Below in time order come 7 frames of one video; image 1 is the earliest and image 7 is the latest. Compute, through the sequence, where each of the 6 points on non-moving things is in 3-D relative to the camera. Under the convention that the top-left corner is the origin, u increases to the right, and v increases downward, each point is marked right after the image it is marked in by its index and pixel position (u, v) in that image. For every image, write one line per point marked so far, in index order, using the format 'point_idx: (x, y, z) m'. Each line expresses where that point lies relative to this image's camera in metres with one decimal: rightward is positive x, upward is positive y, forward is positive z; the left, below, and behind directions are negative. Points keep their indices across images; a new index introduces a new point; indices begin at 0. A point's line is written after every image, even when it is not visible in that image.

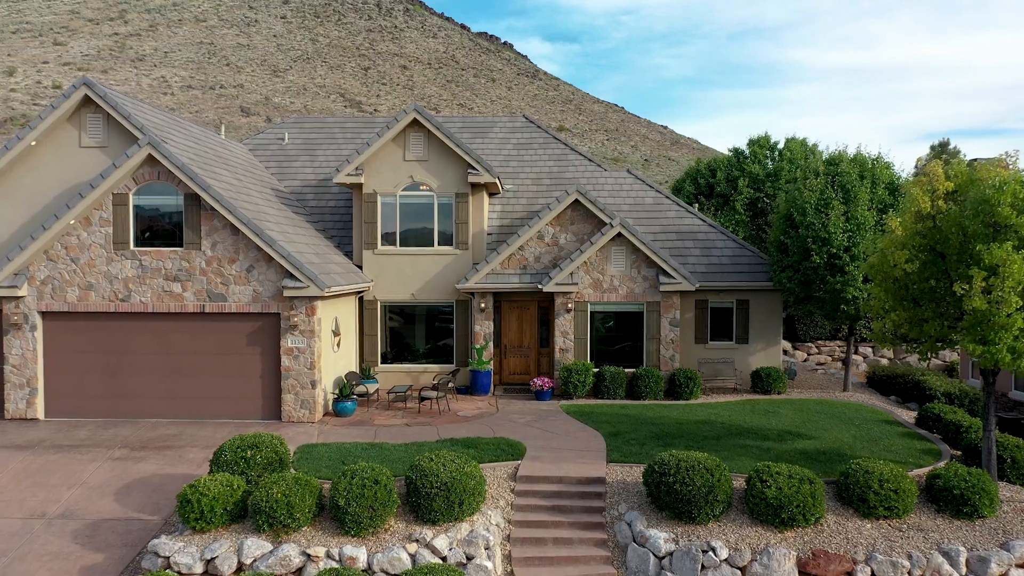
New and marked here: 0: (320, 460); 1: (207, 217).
0: (-3.4, -3.0, +12.9) m
1: (-6.4, +1.5, +15.6) m
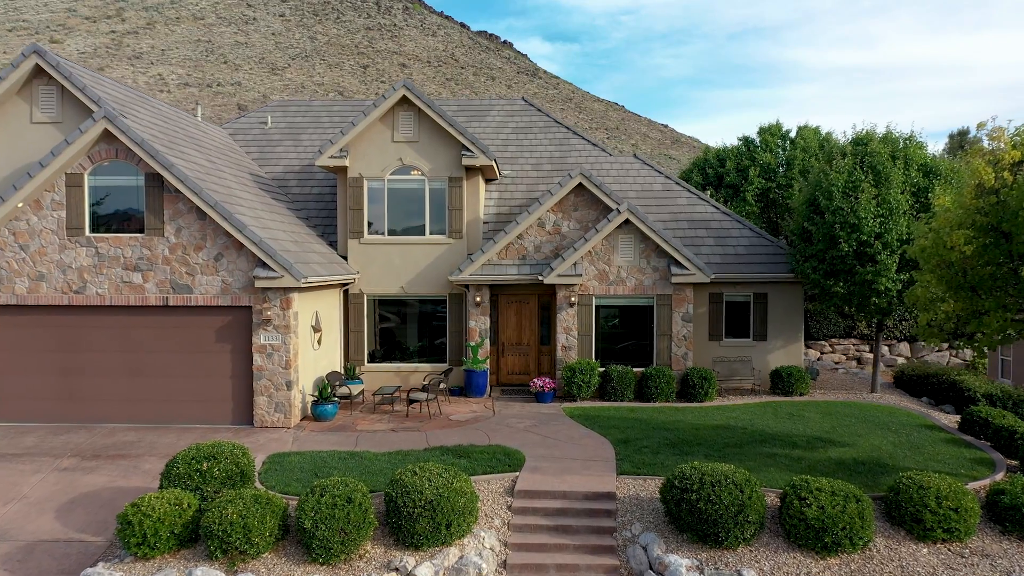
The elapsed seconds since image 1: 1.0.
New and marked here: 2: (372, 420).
0: (-3.4, -2.9, +11.4) m
1: (-6.5, +1.7, +14.0) m
2: (-2.8, -2.7, +14.9) m
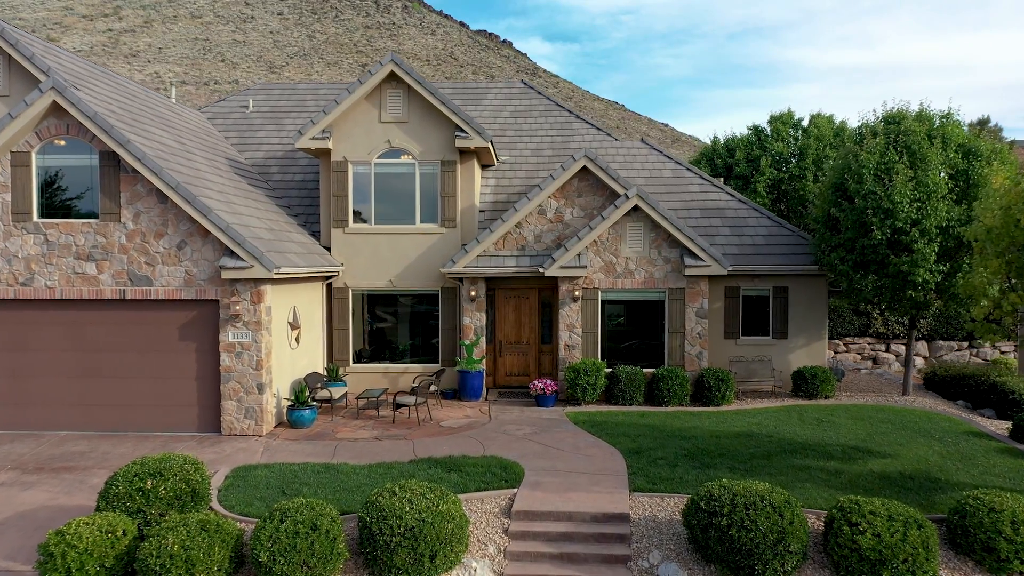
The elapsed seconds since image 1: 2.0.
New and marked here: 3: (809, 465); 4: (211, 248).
0: (-3.4, -2.7, +9.9) m
1: (-6.5, +1.8, +12.5) m
2: (-2.9, -2.5, +13.4) m
3: (+4.3, -2.6, +10.7) m
4: (-5.1, +0.7, +12.5) m
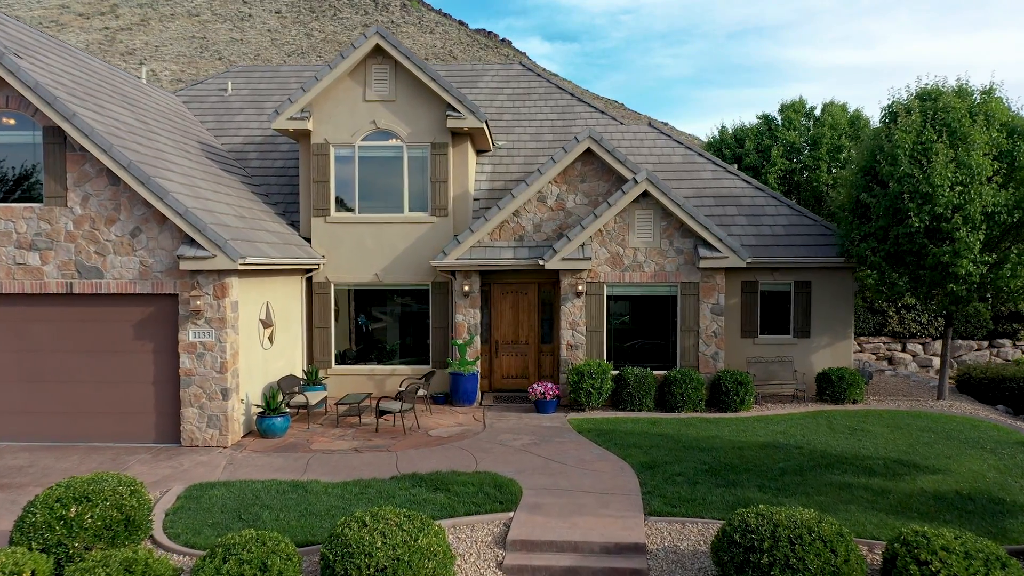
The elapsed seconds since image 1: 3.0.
0: (-3.5, -2.6, +8.5) m
1: (-6.6, +1.9, +11.1) m
2: (-2.9, -2.4, +12.0) m
3: (+4.2, -2.5, +9.3) m
4: (-5.2, +0.8, +11.1) m
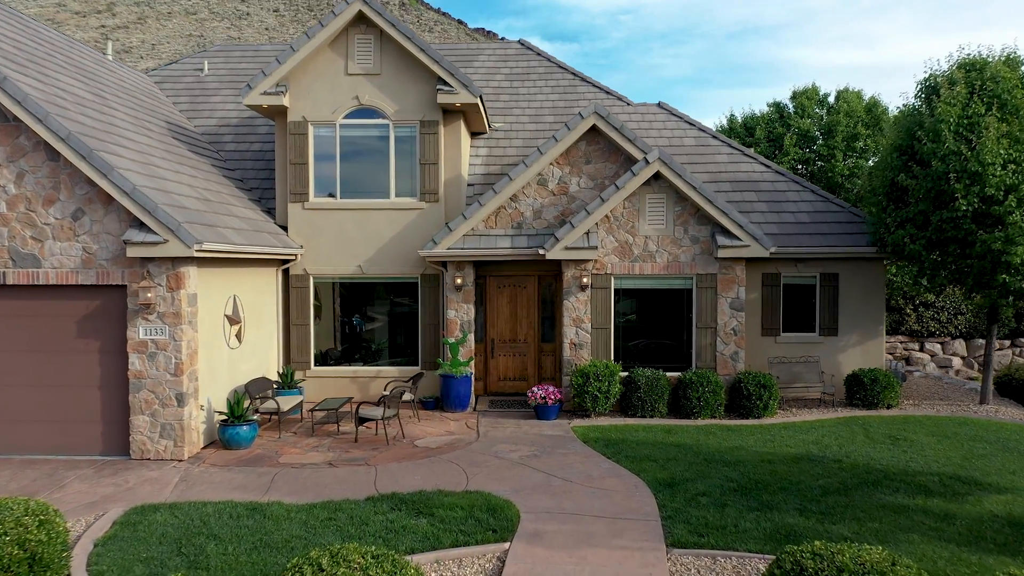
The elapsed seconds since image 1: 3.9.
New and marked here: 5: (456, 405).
0: (-3.5, -2.5, +7.1) m
1: (-6.6, +2.0, +9.7) m
2: (-3.0, -2.3, +10.6) m
3: (+4.2, -2.3, +7.9) m
4: (-5.2, +0.9, +9.7) m
5: (-1.0, -2.0, +12.9) m
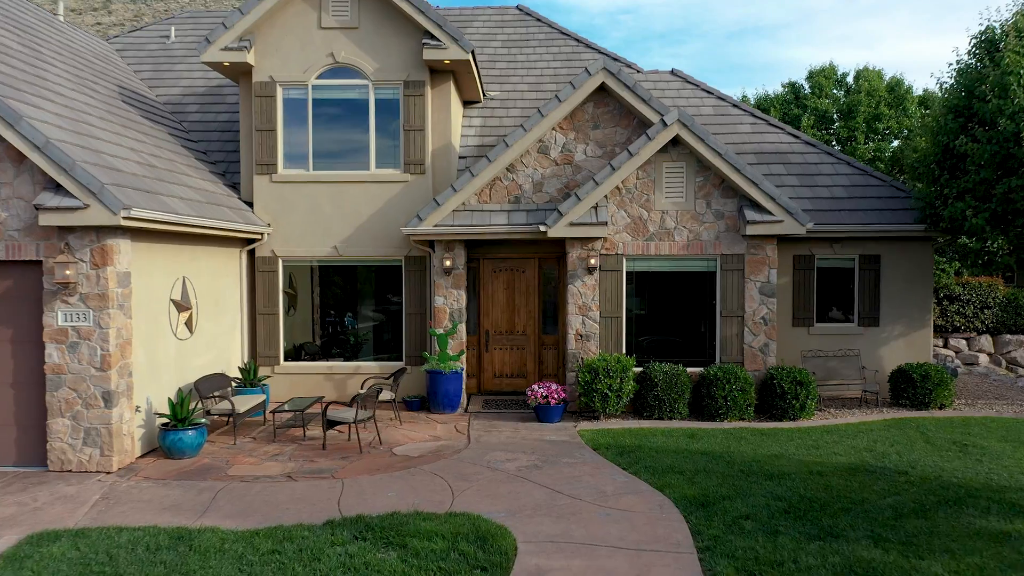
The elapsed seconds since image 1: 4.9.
0: (-3.6, -2.2, +5.4) m
1: (-6.6, +2.3, +8.0) m
2: (-3.0, -2.0, +8.9) m
3: (+4.2, -2.1, +6.3) m
4: (-5.3, +1.2, +8.1) m
5: (-1.0, -1.8, +11.2) m
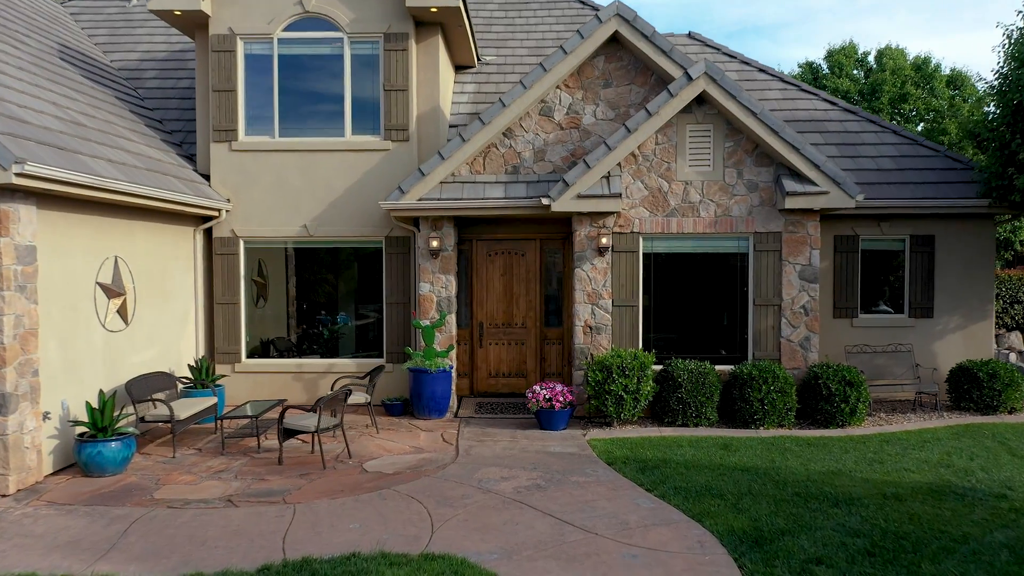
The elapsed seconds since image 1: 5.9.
0: (-3.6, -2.0, +3.8) m
1: (-6.7, +2.5, +6.4) m
2: (-3.0, -1.8, +7.3) m
3: (+4.1, -1.9, +4.6) m
4: (-5.3, +1.4, +6.4) m
5: (-1.1, -1.6, +9.6) m
